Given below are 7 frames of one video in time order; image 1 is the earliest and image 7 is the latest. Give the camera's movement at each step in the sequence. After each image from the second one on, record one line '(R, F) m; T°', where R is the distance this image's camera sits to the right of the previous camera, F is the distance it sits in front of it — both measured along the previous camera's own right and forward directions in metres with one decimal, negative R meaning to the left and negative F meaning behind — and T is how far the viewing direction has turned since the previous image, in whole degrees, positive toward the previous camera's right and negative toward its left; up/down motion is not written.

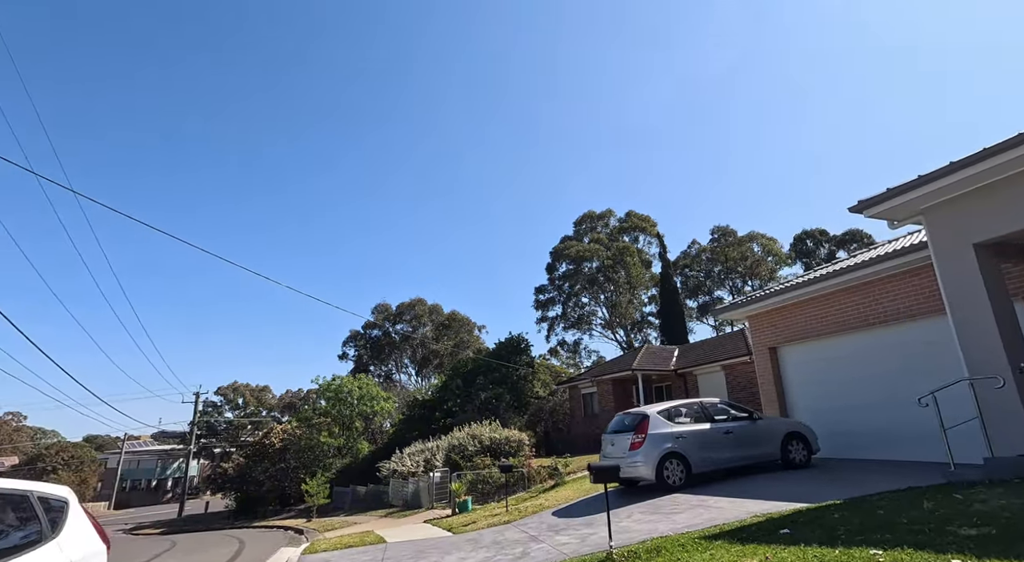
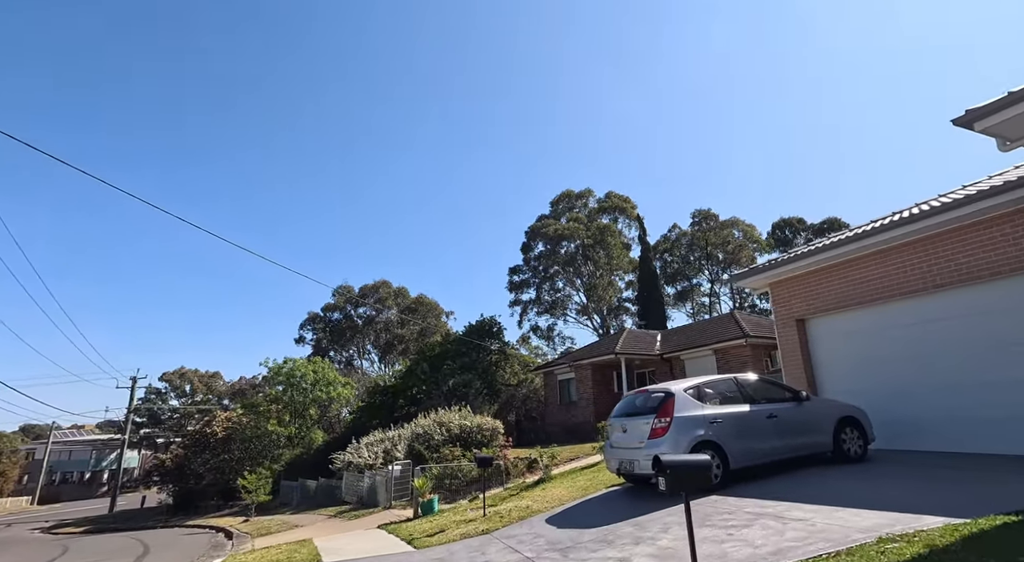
(-0.2, +2.2) m; +4°
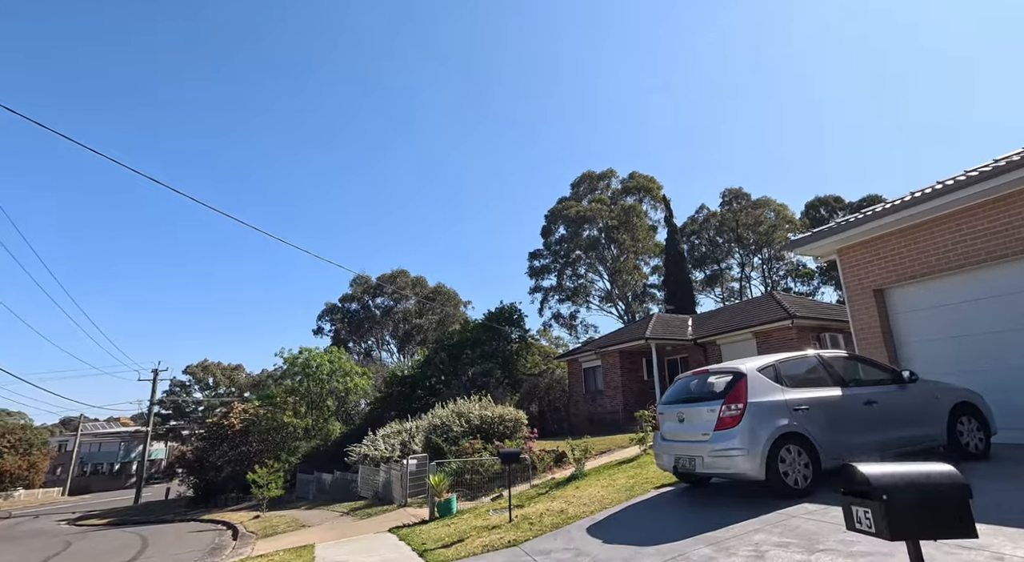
(-0.1, +1.3) m; -2°
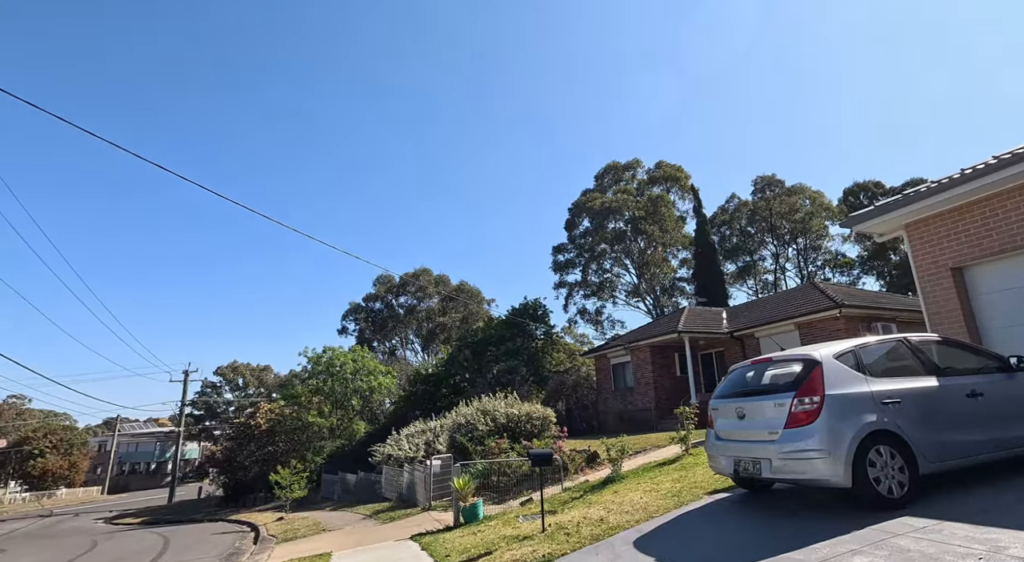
(-0.1, +0.7) m; -3°
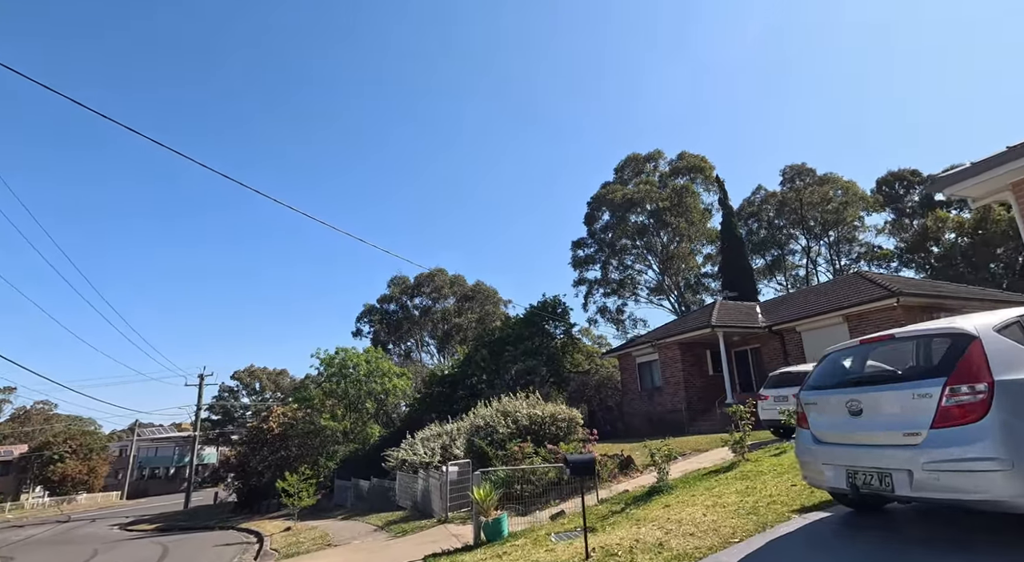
(-0.2, +1.1) m; -2°
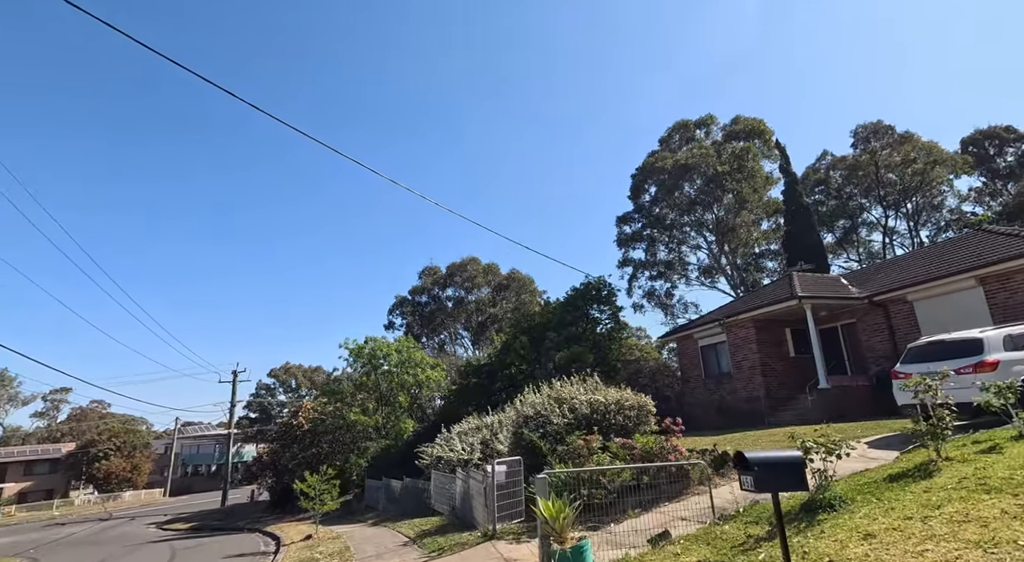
(-0.4, +2.3) m; -3°
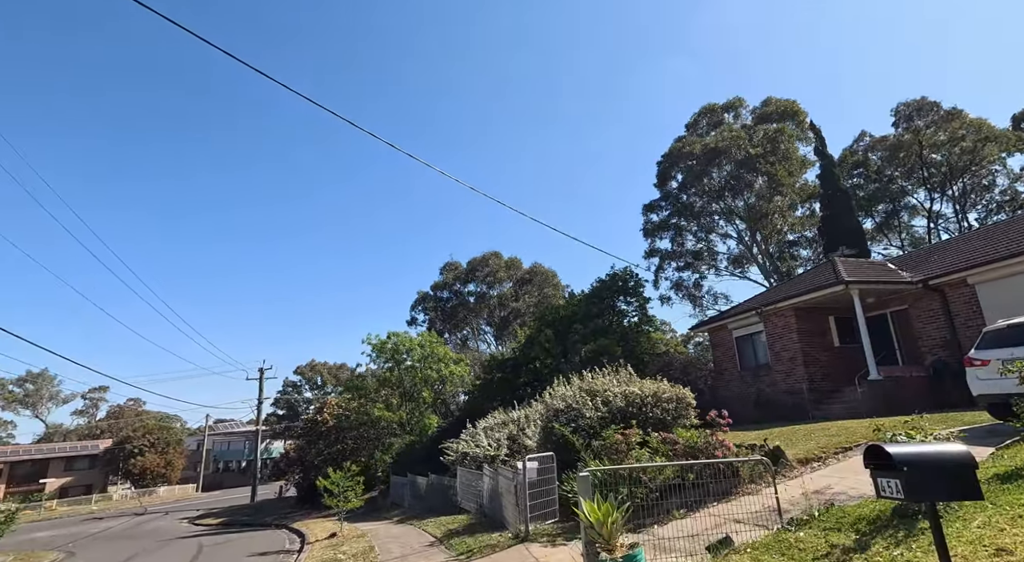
(-0.1, +0.6) m; -2°
